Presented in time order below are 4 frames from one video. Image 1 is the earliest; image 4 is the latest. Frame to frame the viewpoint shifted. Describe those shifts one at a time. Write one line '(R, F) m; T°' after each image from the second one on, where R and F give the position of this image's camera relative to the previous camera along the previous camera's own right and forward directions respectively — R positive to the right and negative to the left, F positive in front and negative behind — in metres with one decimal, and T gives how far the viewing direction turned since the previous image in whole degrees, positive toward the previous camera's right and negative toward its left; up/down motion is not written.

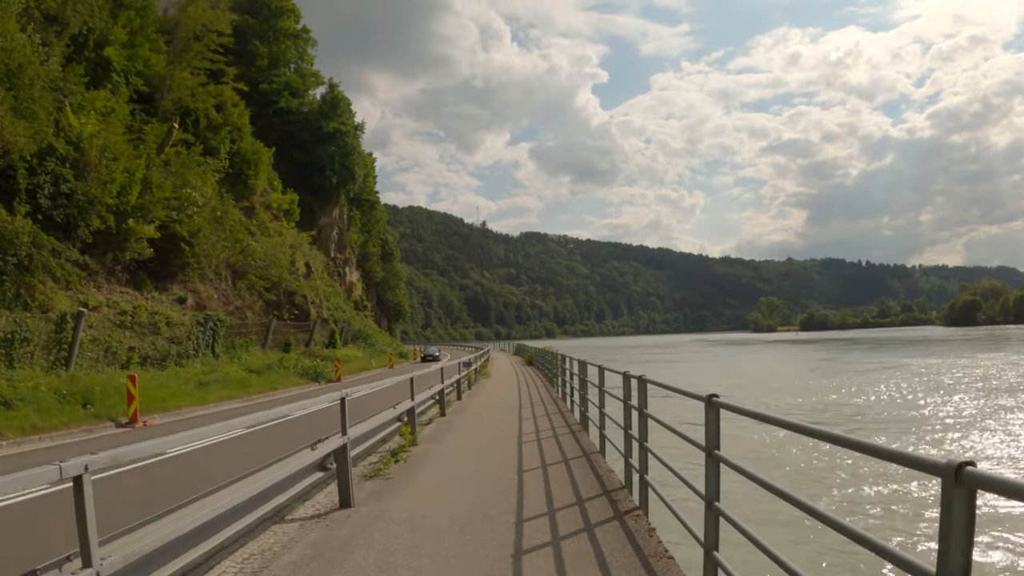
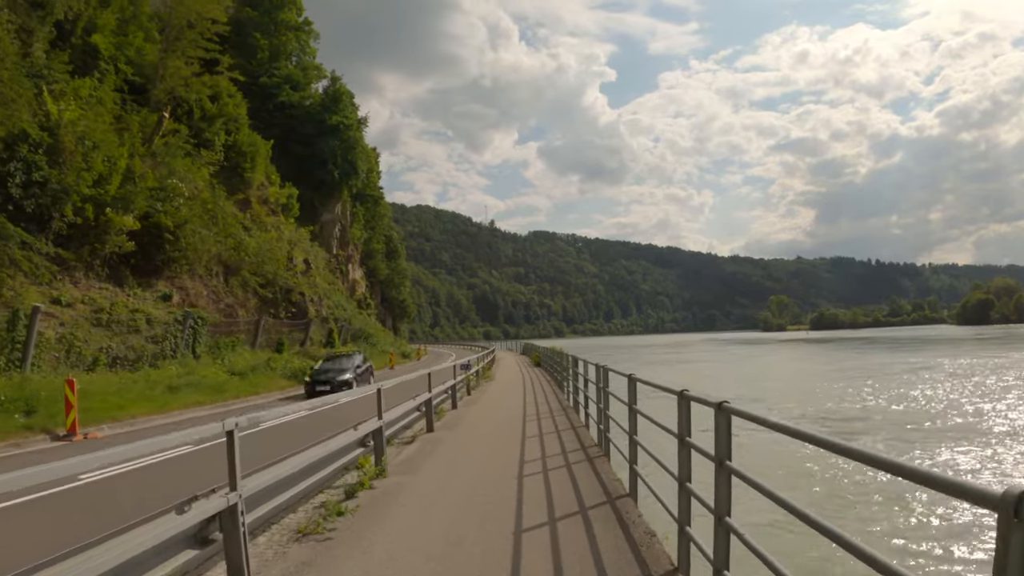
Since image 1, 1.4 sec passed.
(+0.1, +1.7) m; -1°
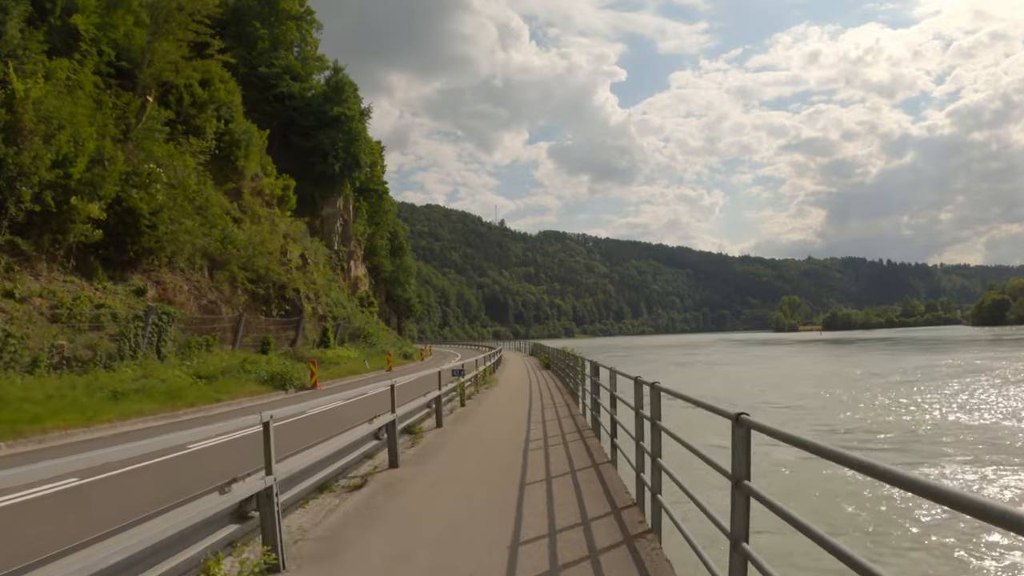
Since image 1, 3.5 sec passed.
(+0.1, +2.2) m; -1°
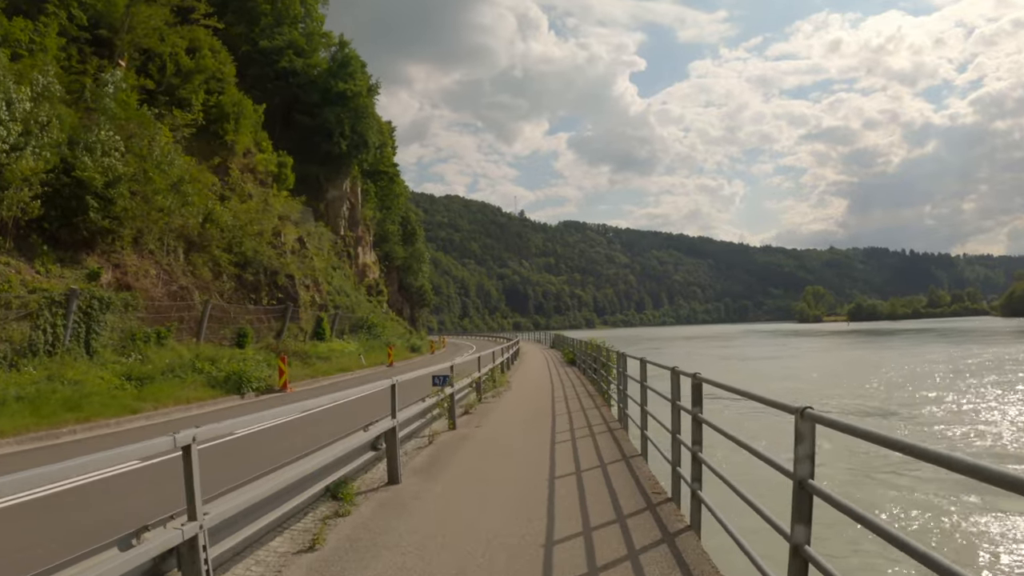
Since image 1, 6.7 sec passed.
(+0.1, +3.5) m; -2°
